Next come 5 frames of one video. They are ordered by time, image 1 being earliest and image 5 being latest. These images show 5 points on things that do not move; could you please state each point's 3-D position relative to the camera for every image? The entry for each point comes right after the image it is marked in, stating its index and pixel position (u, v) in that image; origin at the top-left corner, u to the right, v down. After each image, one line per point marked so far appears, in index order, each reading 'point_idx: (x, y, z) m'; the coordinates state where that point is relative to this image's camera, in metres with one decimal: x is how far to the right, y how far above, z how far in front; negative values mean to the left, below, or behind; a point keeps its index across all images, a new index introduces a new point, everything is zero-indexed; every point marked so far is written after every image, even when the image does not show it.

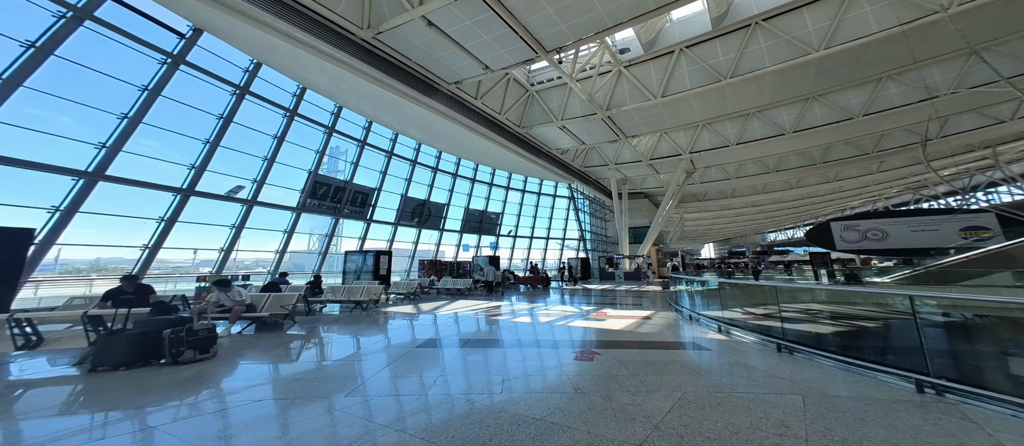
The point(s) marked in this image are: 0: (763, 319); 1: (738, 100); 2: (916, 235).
0: (+3.8, -1.5, +4.4) m
1: (+10.5, +5.7, +13.3) m
2: (+22.1, -0.8, +15.9) m
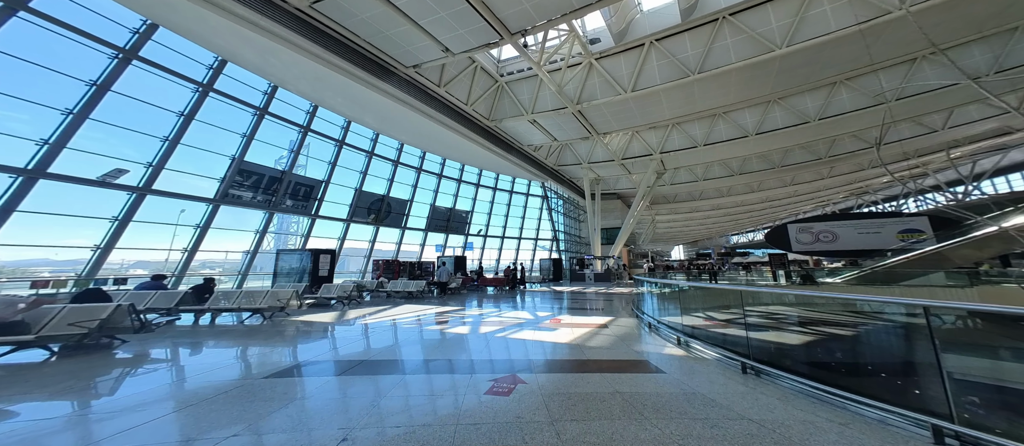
0: (+2.8, -1.4, +3.8) m
1: (+8.9, +5.7, +13.3) m
2: (+20.2, -0.9, +16.7) m
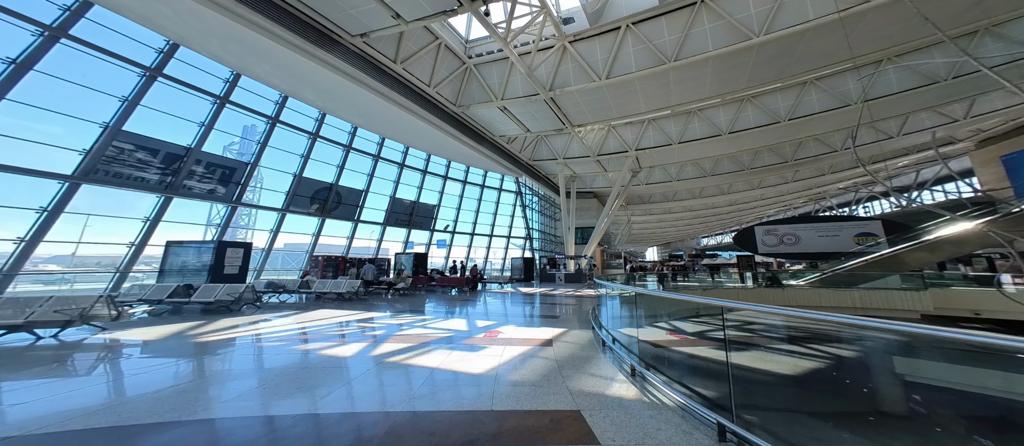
0: (+1.9, -1.3, +2.9) m
1: (+7.4, +5.8, +12.7) m
2: (+18.3, -1.0, +17.0) m
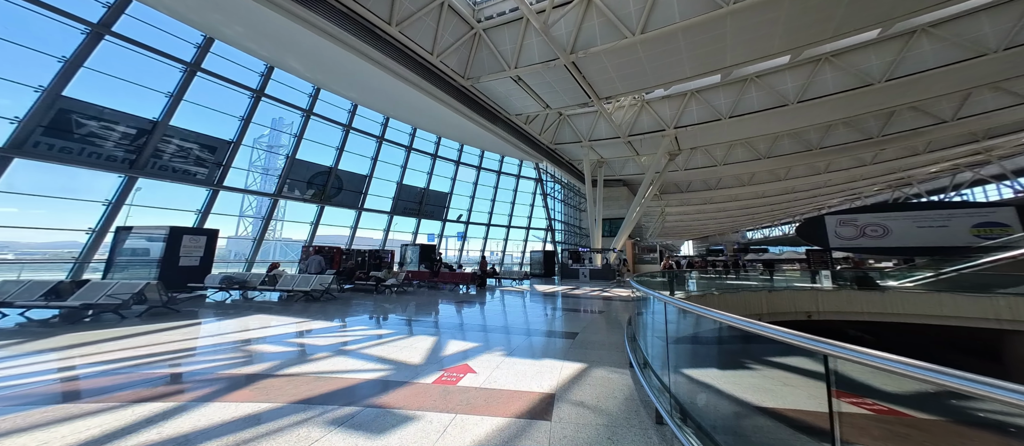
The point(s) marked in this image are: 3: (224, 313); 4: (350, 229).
0: (+1.5, -0.9, +0.9) m
1: (+7.9, +6.3, +10.1) m
2: (+19.2, -0.4, +13.4) m
3: (-6.2, -1.8, +6.3) m
4: (-8.2, -0.3, +14.9) m
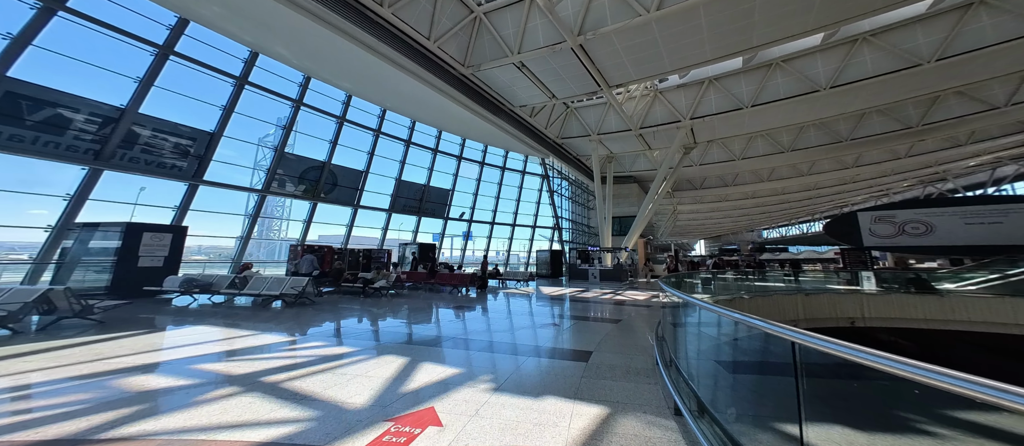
0: (+1.4, -0.8, 0.0) m
1: (+8.0, +6.5, +9.0) m
2: (+19.4, -0.2, +12.0) m
3: (-6.1, -1.7, +5.5) m
4: (-7.9, -0.2, +14.2) m
